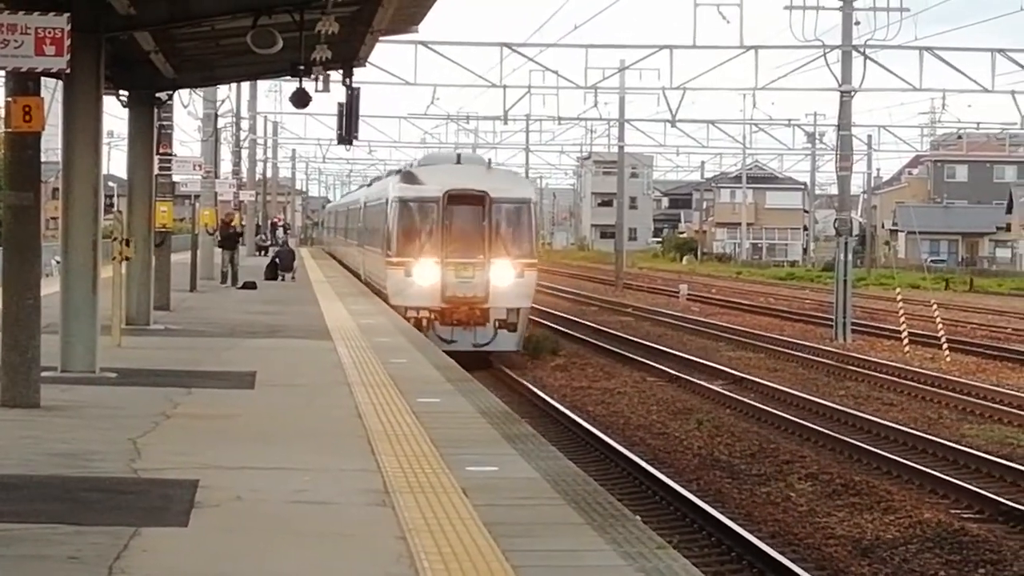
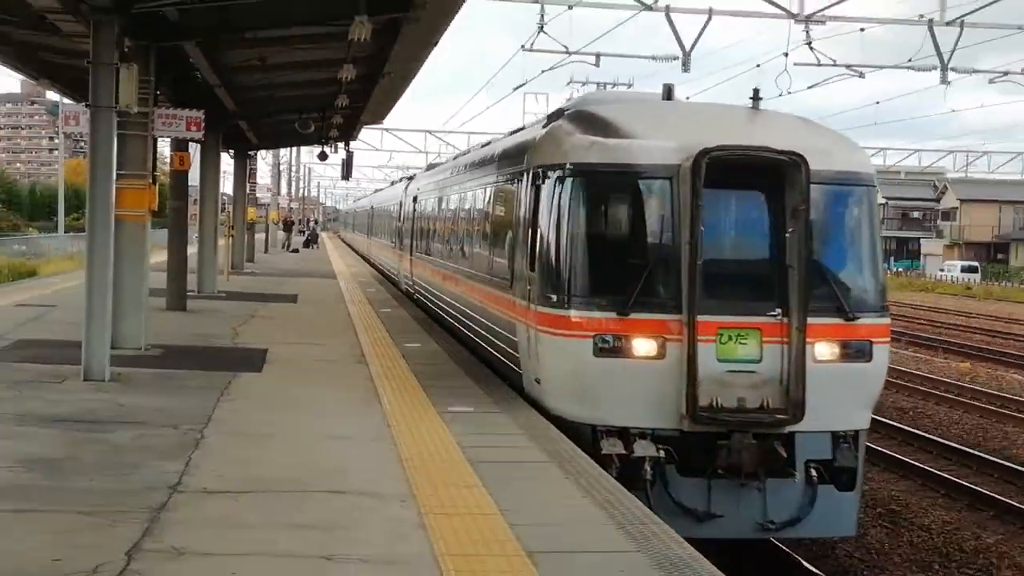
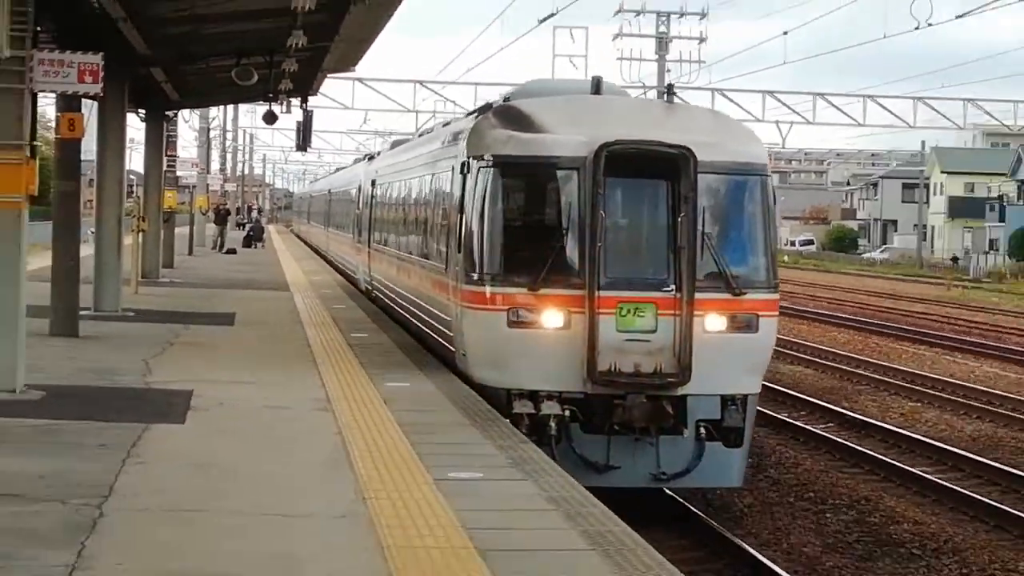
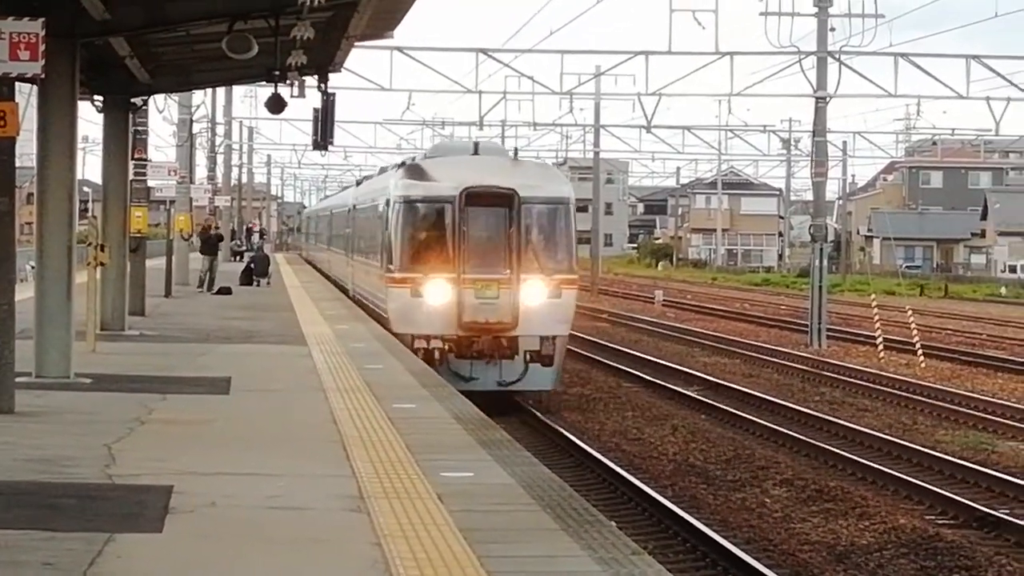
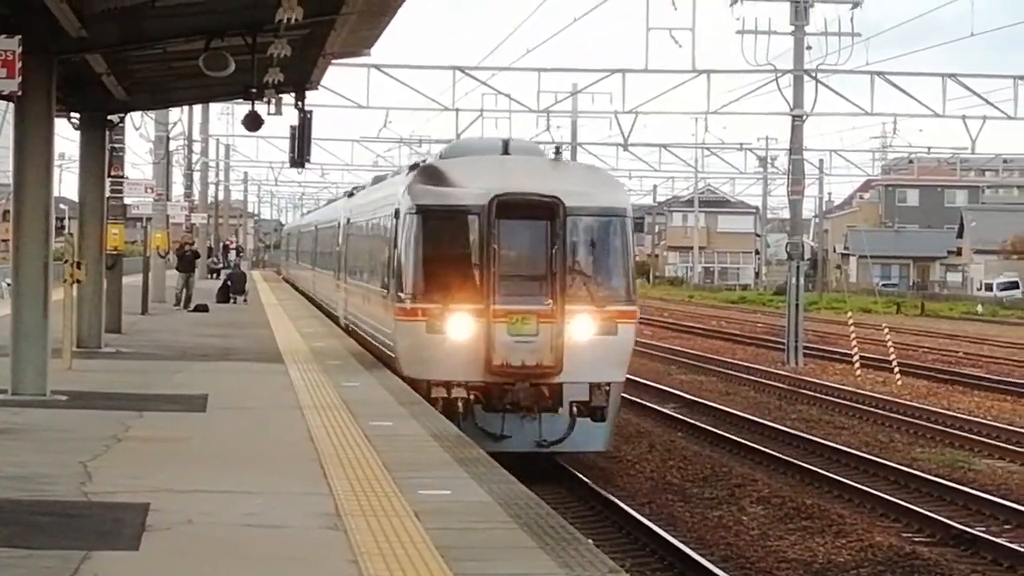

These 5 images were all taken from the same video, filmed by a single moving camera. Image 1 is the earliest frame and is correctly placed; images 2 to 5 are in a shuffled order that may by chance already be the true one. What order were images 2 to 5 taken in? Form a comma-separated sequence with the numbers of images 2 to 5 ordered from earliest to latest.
4, 5, 3, 2
